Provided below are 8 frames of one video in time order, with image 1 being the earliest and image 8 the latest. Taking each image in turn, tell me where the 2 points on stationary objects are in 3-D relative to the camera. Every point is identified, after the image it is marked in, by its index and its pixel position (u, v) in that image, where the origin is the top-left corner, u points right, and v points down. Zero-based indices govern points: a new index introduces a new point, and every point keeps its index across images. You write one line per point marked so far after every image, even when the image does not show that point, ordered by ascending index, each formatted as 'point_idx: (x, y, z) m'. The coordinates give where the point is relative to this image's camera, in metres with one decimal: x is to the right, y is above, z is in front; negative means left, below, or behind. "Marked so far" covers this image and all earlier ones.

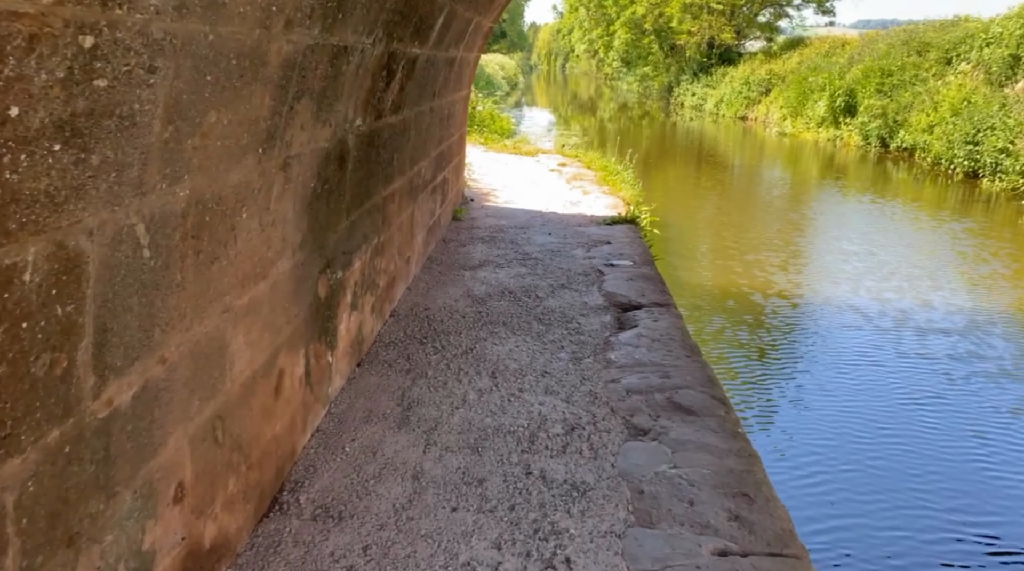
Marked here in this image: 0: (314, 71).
0: (-0.5, +0.5, +2.6) m
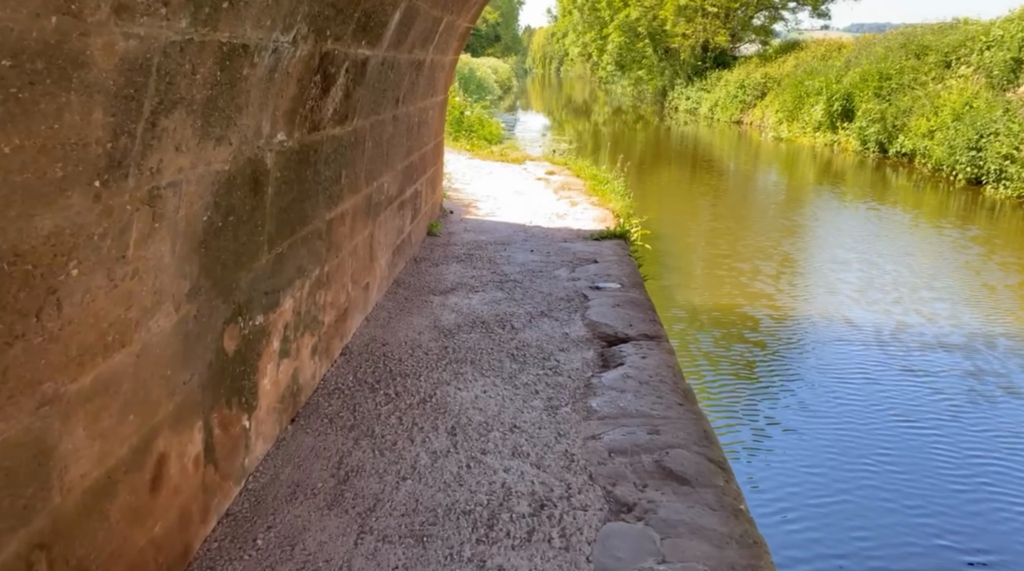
0: (-0.6, +0.4, +2.0) m
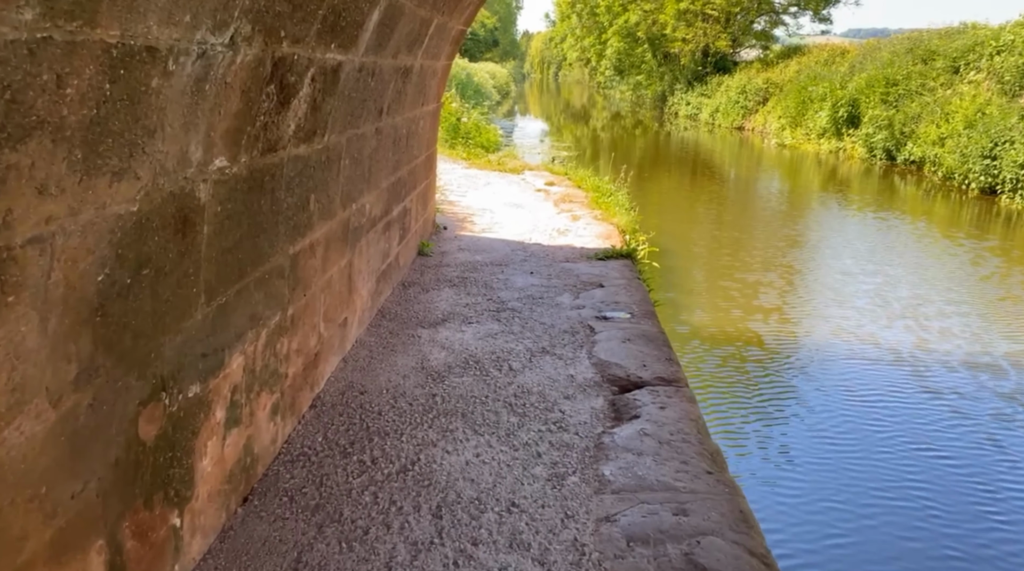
0: (-0.6, +0.3, +1.4) m
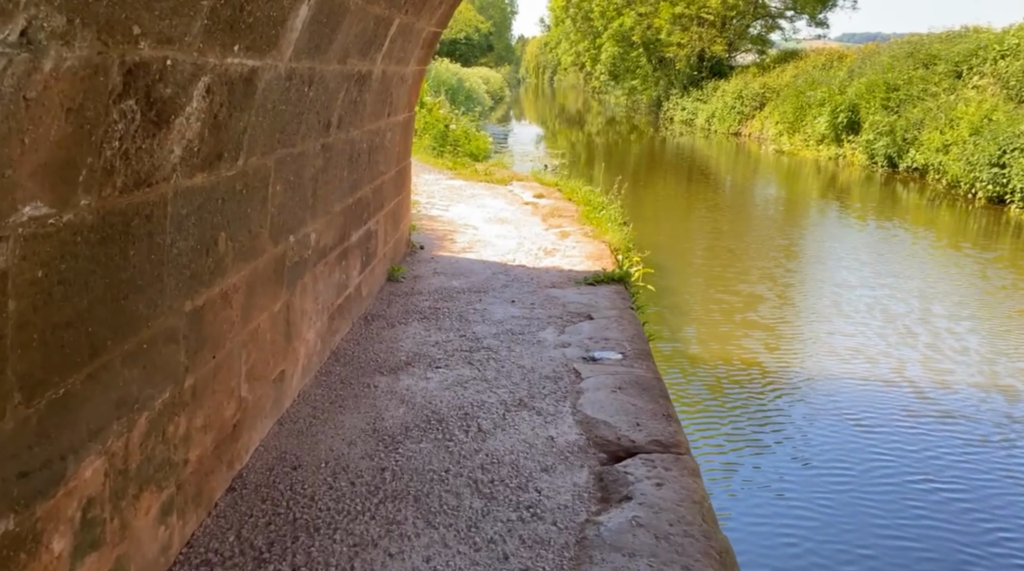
0: (-0.7, +0.1, +0.7) m
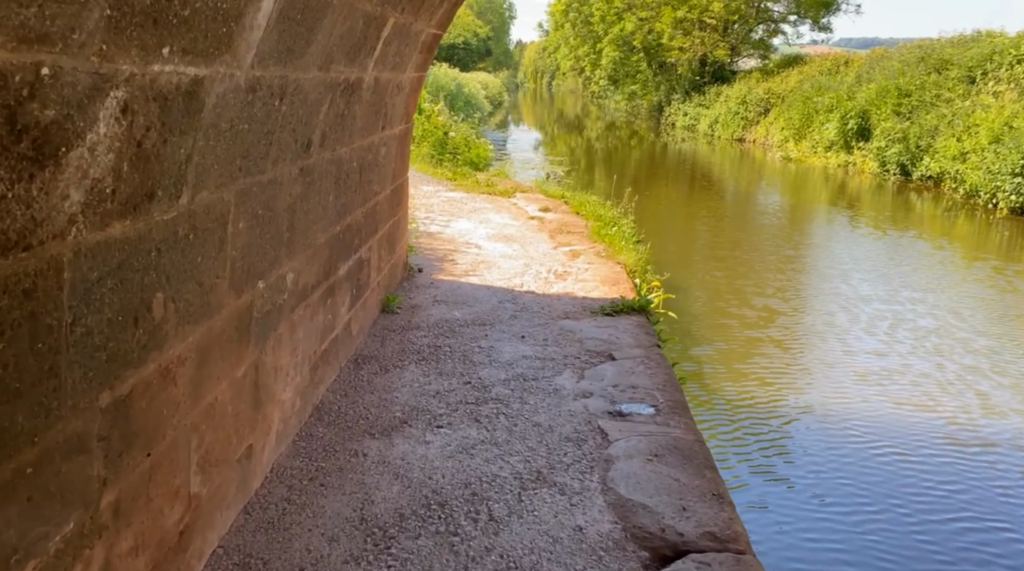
0: (-0.7, 0.0, +0.1) m
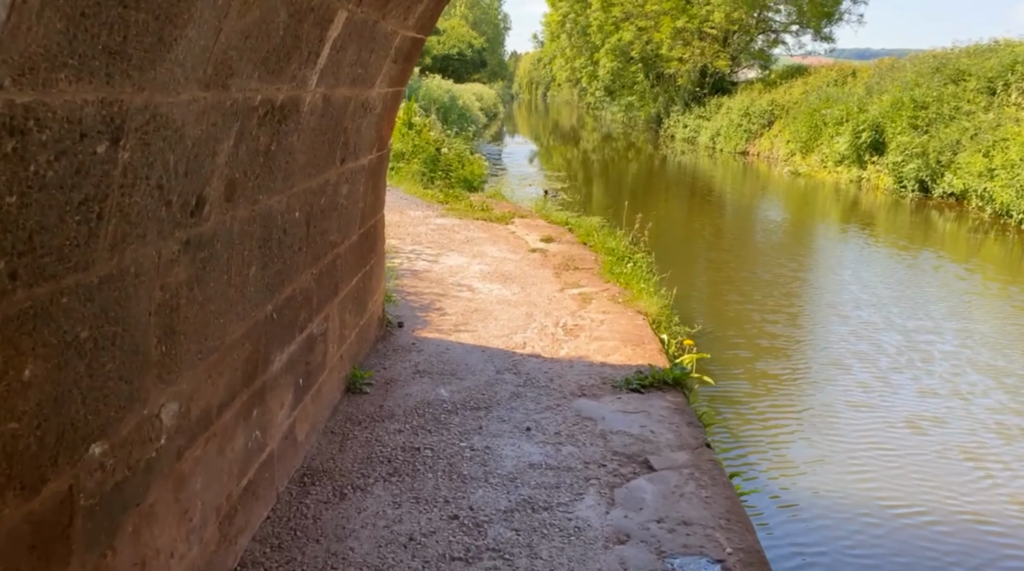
0: (-0.7, -0.3, -1.1) m
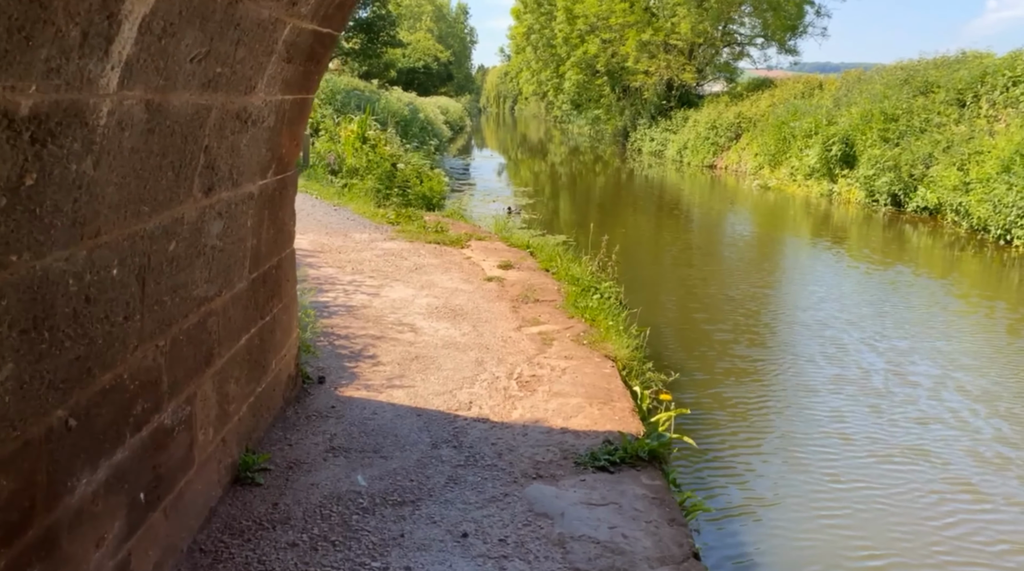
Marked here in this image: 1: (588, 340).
0: (-0.7, -0.4, -2.0) m
1: (+0.4, -0.3, +5.7) m
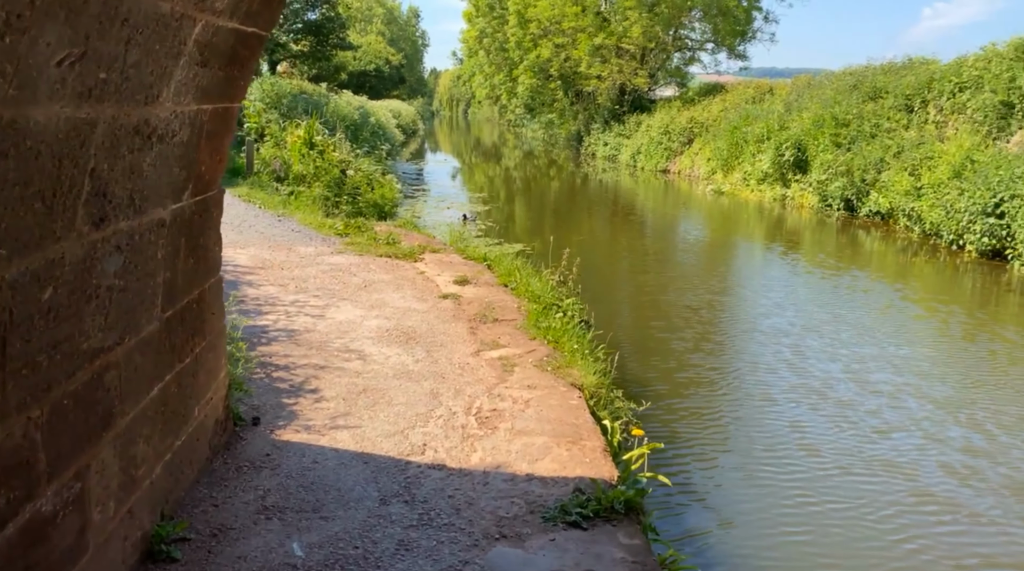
0: (-0.6, -0.5, -2.5) m
1: (+0.1, -0.4, +5.3) m
